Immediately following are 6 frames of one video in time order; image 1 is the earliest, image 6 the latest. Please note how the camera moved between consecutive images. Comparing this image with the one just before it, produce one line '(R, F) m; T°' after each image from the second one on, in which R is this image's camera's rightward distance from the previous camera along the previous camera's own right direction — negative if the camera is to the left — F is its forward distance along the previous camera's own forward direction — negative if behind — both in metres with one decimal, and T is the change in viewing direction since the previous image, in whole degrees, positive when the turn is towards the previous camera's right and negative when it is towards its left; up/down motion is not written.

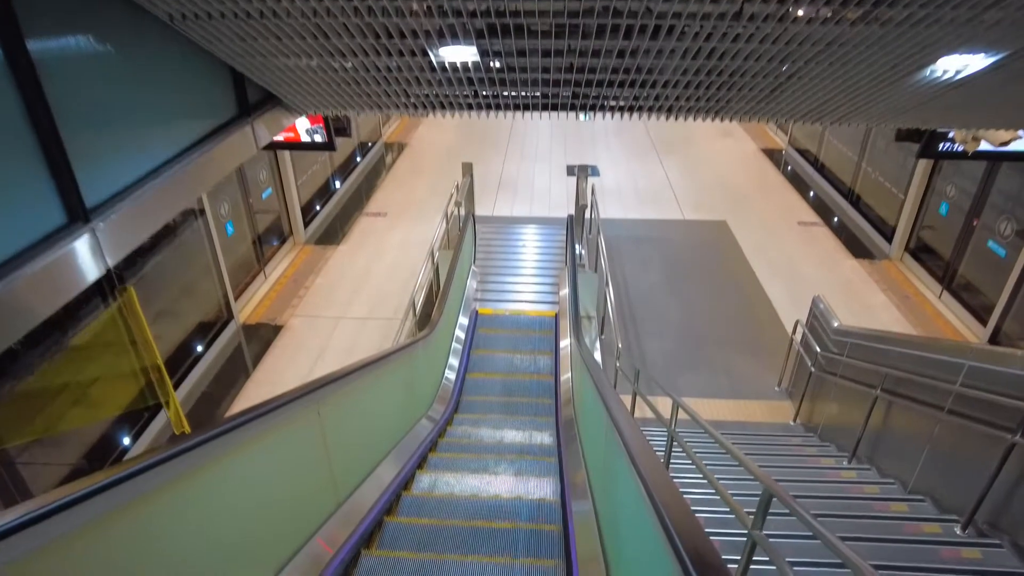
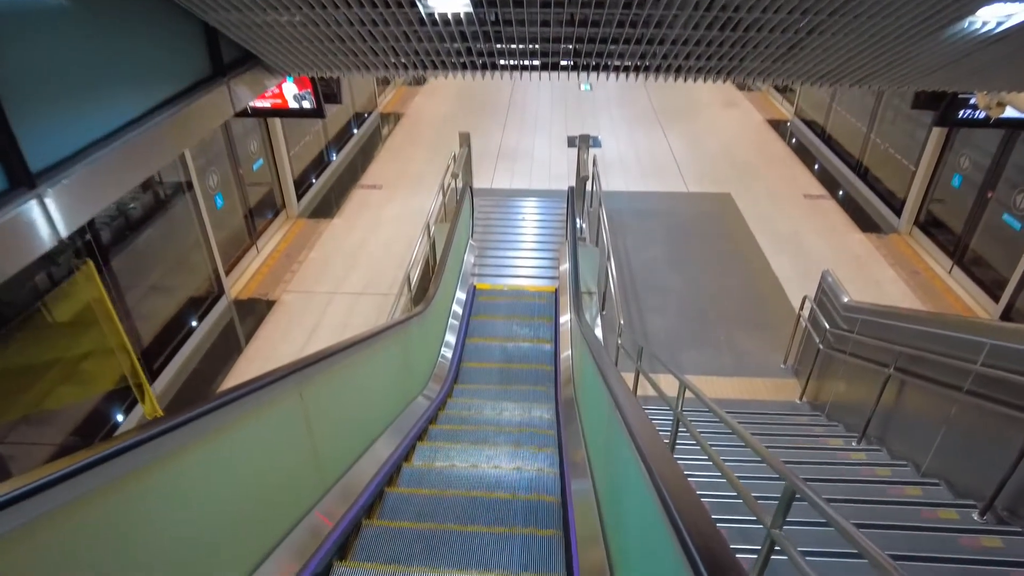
(0.0, +0.2) m; 0°
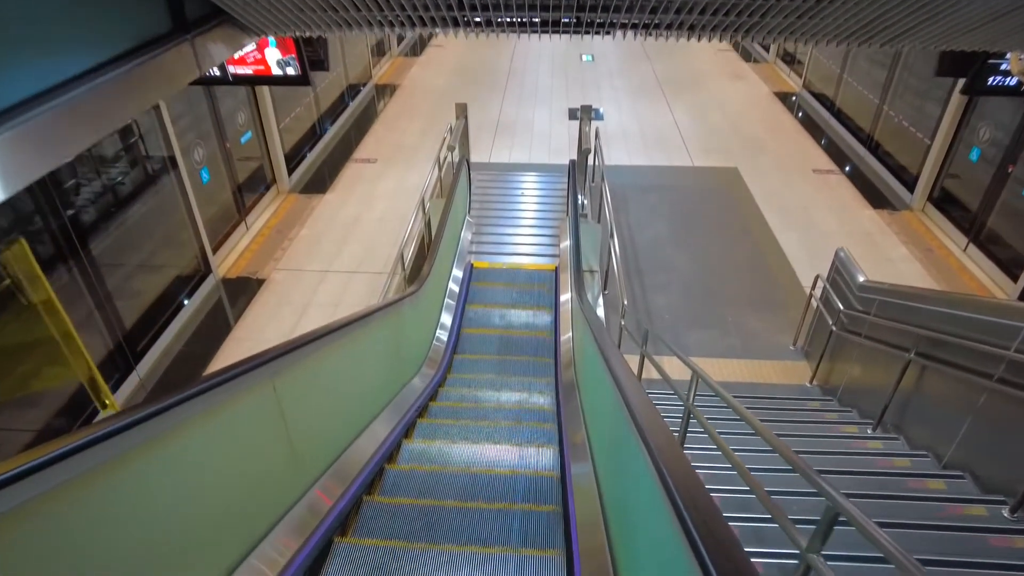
(0.0, +0.2) m; 0°
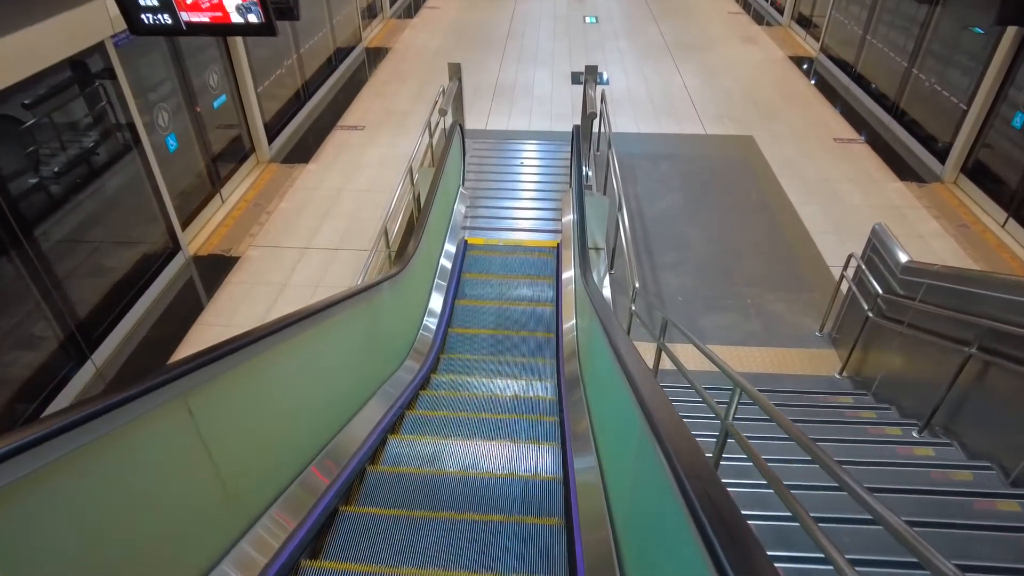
(0.0, +0.5) m; 0°
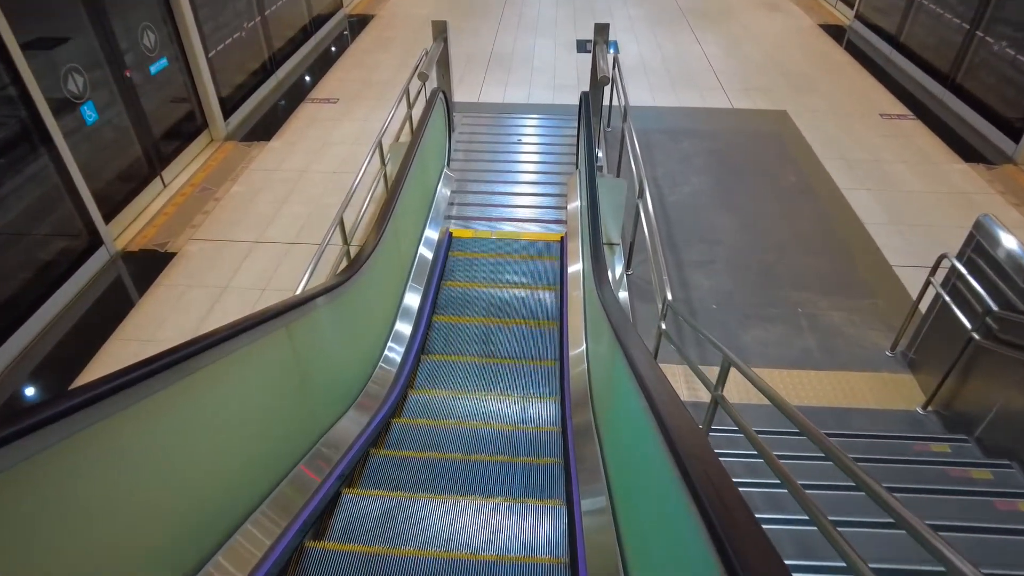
(+0.1, +0.9) m; 0°
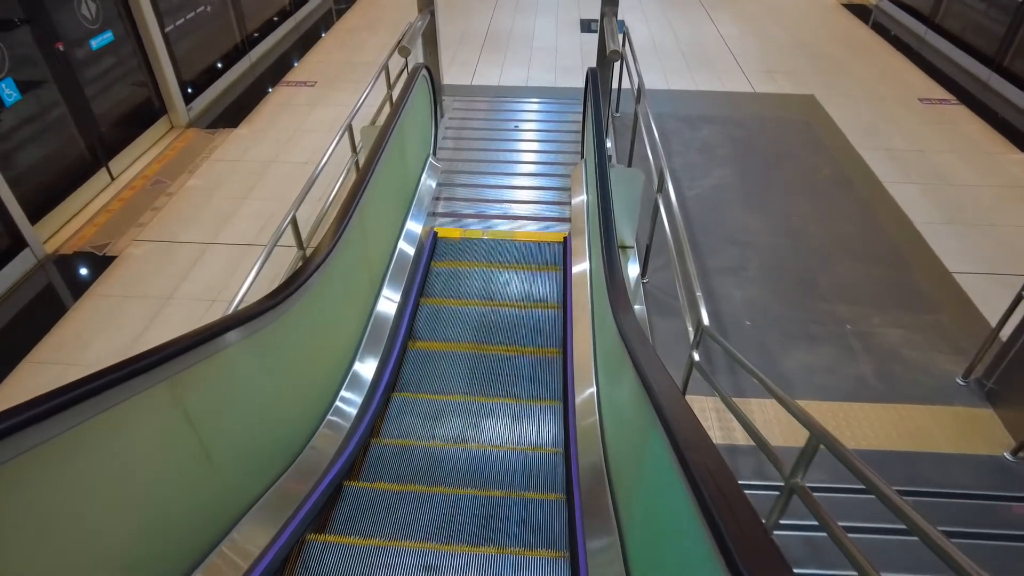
(0.0, +0.6) m; 0°
